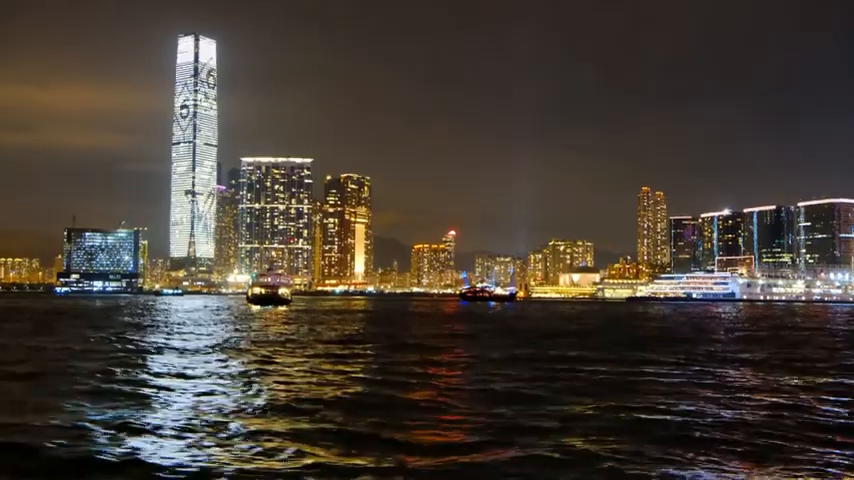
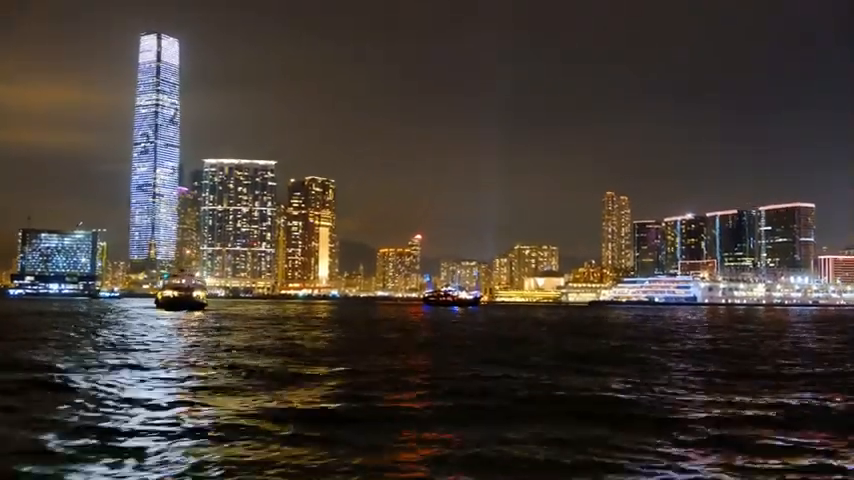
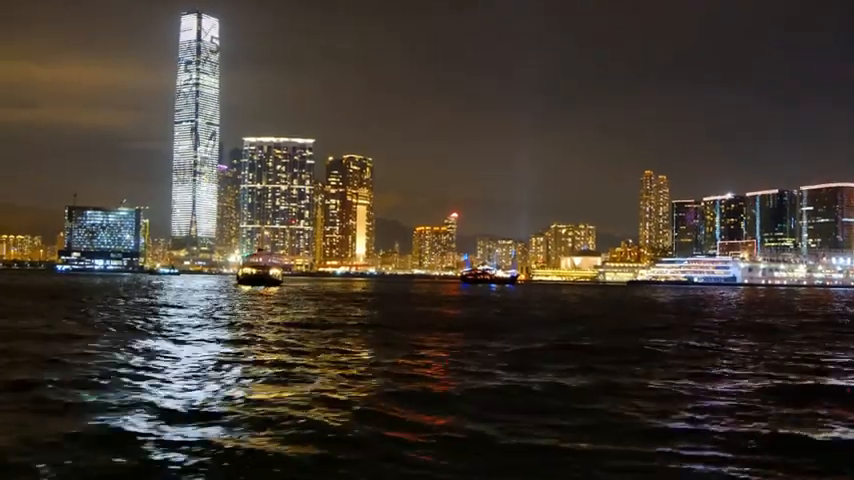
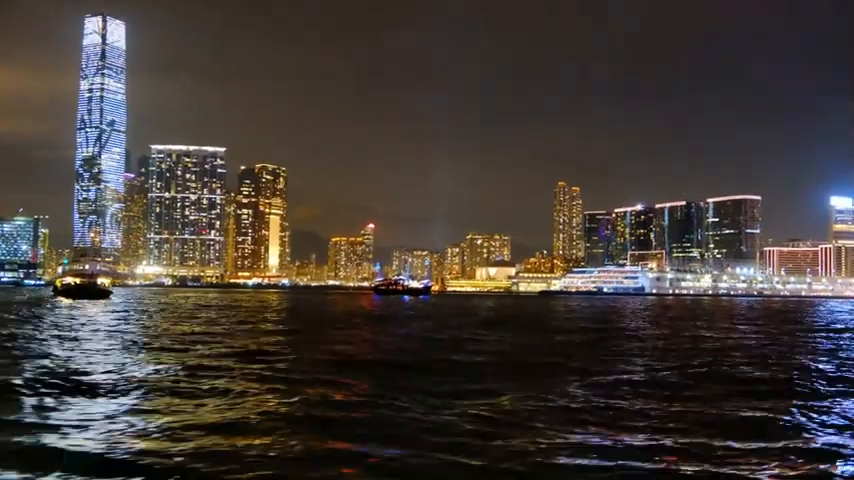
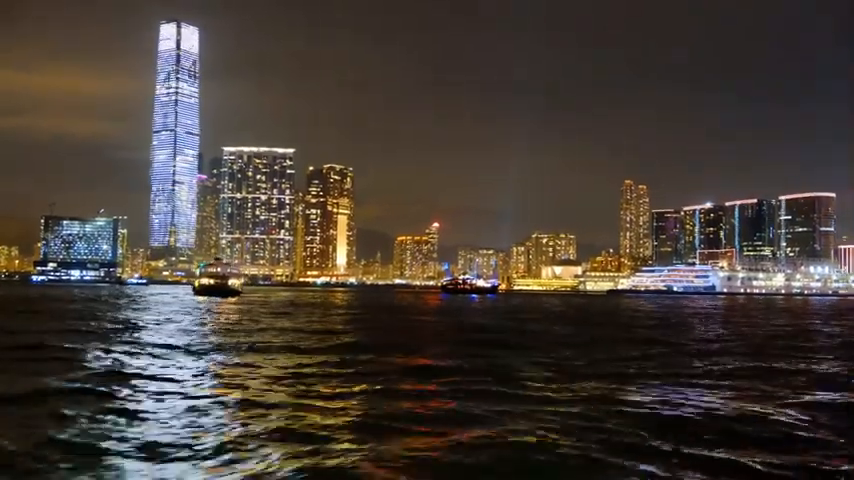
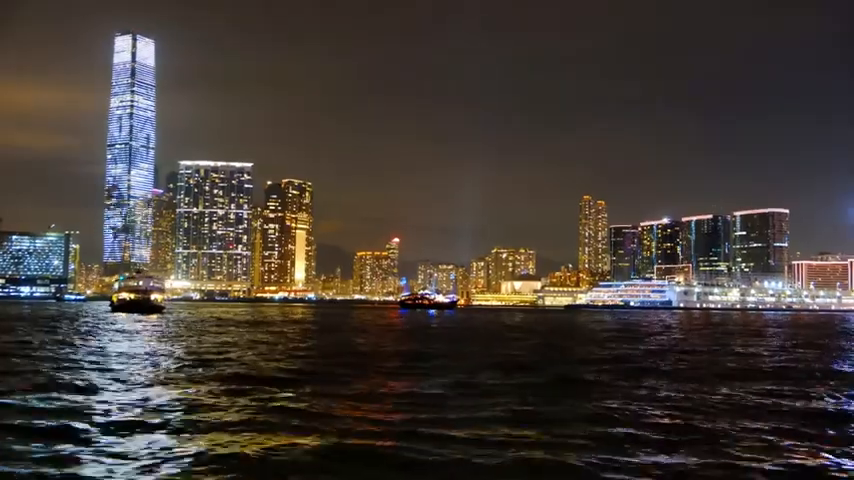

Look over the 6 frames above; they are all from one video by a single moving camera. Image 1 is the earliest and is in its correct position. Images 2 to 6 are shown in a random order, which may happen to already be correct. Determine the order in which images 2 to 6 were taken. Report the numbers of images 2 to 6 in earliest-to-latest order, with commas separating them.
3, 5, 2, 6, 4
